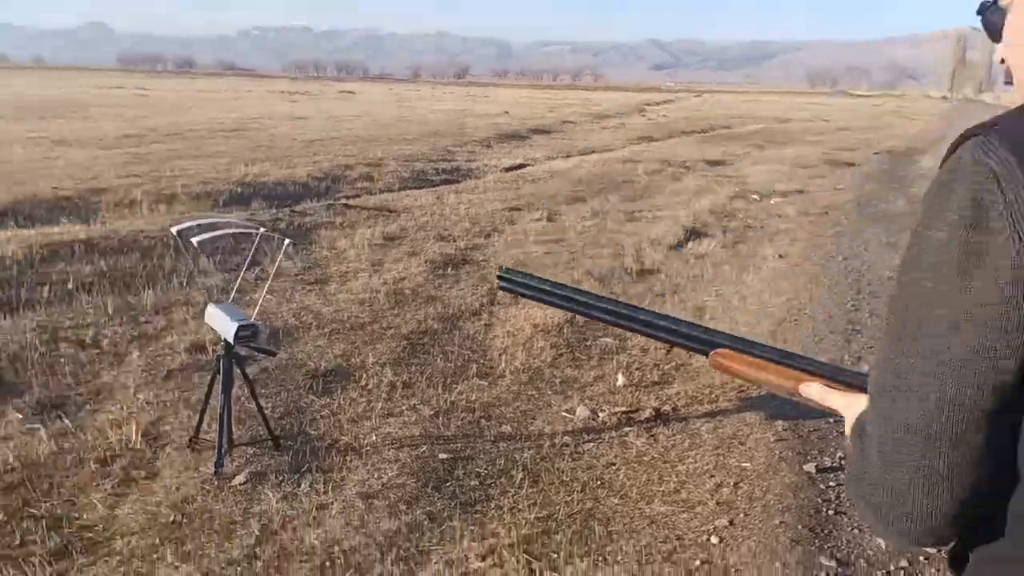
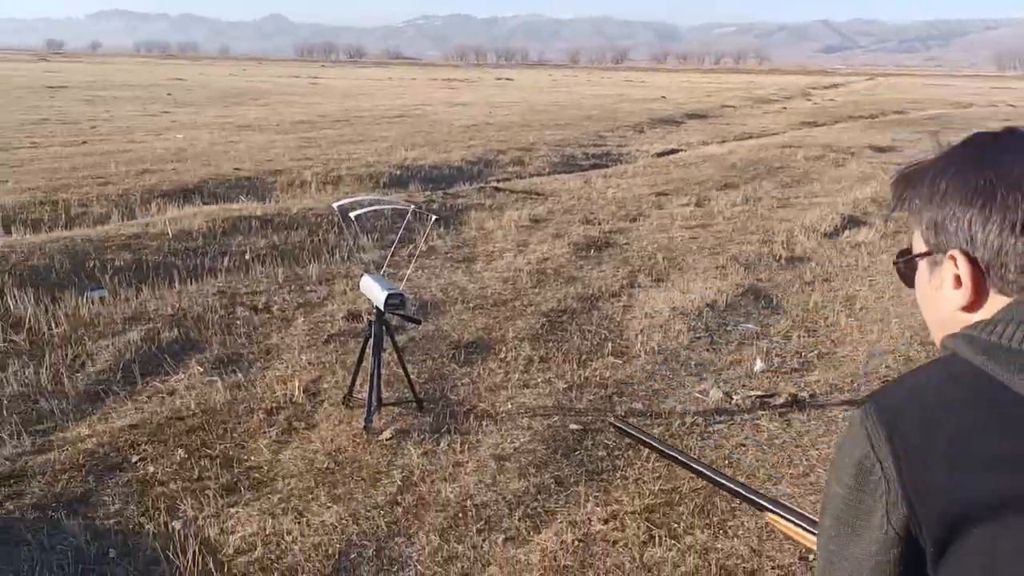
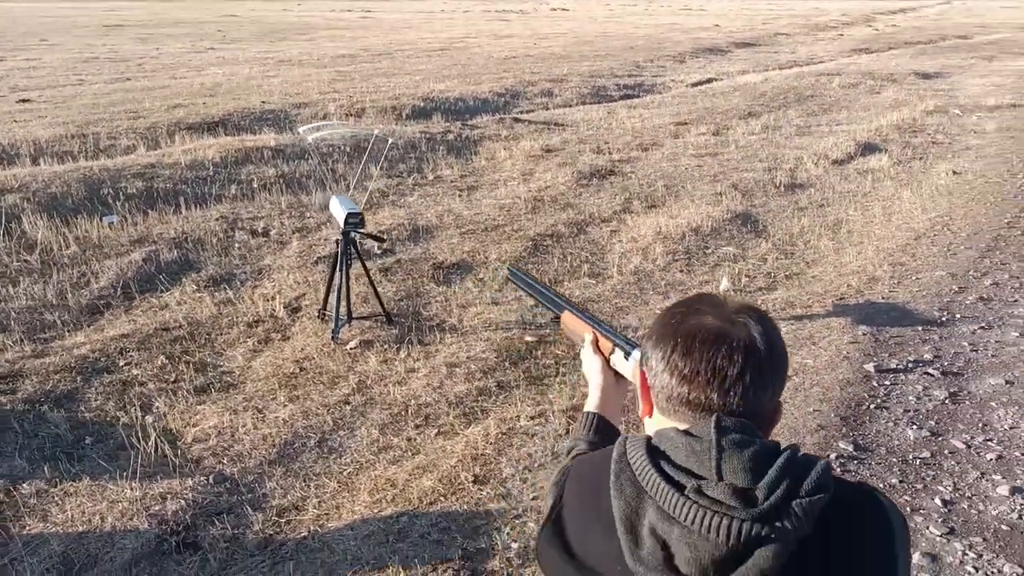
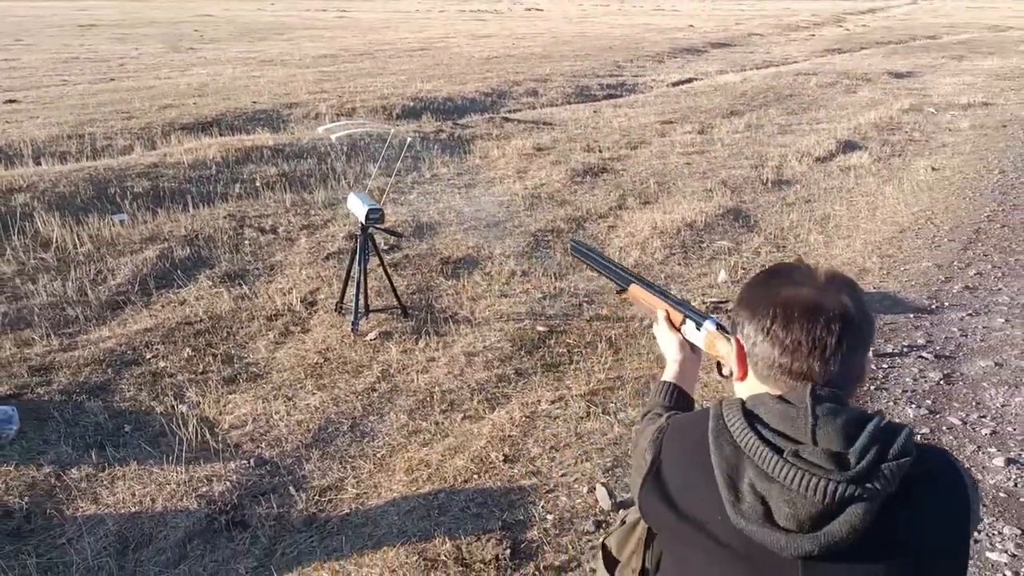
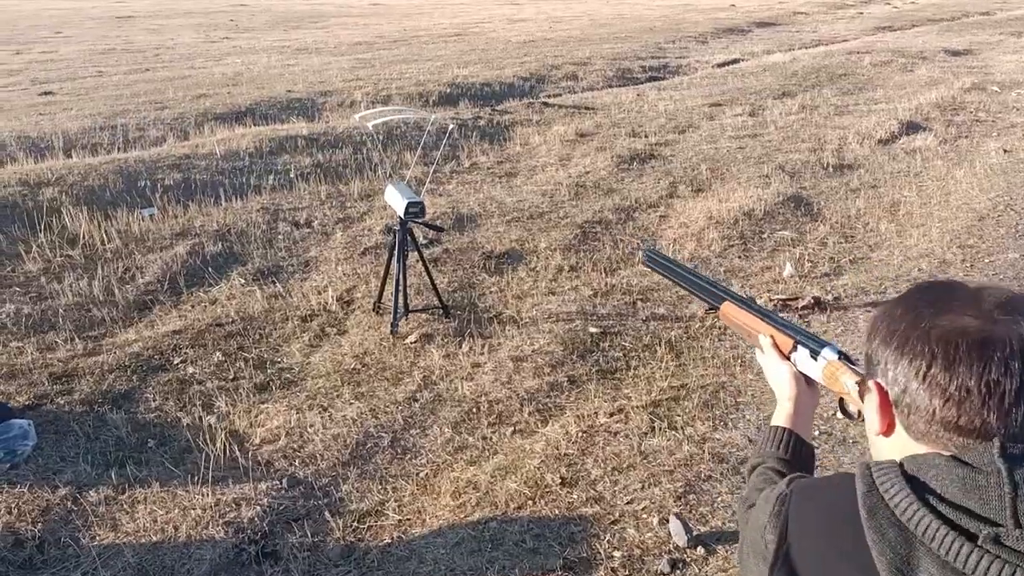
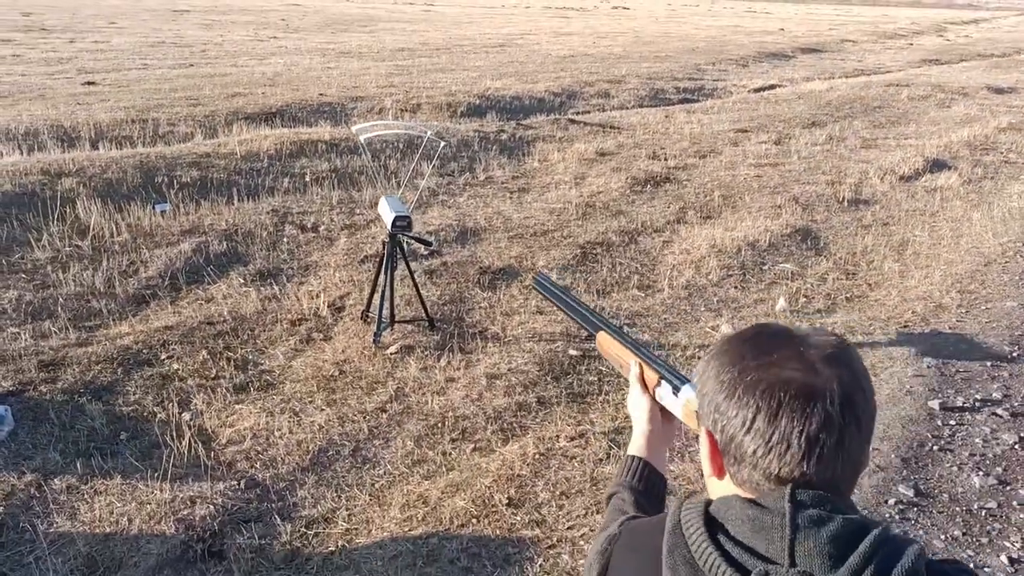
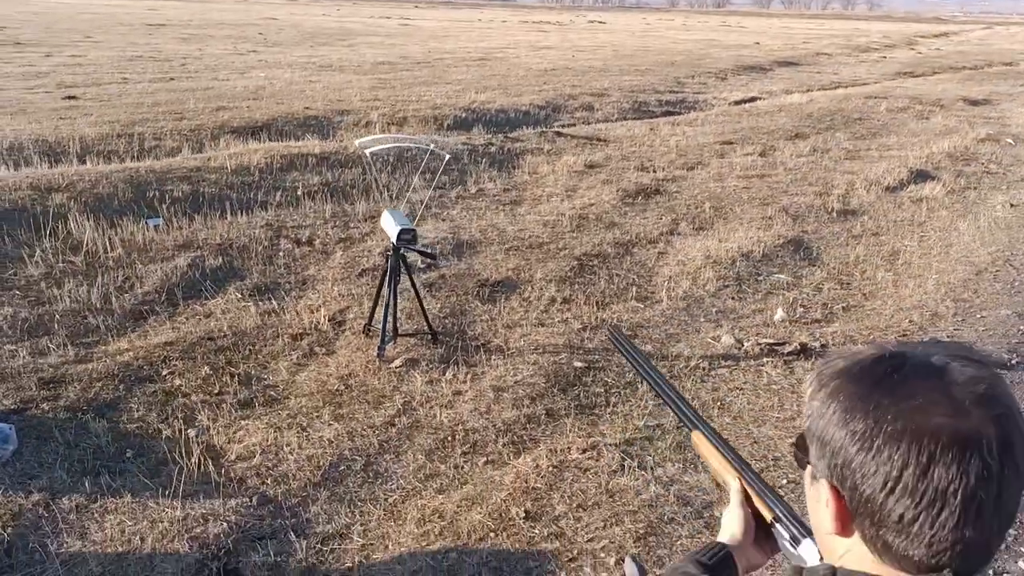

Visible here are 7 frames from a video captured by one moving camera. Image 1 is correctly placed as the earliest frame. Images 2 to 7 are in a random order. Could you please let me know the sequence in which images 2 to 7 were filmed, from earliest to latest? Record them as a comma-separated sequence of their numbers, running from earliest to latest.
2, 7, 6, 3, 4, 5
